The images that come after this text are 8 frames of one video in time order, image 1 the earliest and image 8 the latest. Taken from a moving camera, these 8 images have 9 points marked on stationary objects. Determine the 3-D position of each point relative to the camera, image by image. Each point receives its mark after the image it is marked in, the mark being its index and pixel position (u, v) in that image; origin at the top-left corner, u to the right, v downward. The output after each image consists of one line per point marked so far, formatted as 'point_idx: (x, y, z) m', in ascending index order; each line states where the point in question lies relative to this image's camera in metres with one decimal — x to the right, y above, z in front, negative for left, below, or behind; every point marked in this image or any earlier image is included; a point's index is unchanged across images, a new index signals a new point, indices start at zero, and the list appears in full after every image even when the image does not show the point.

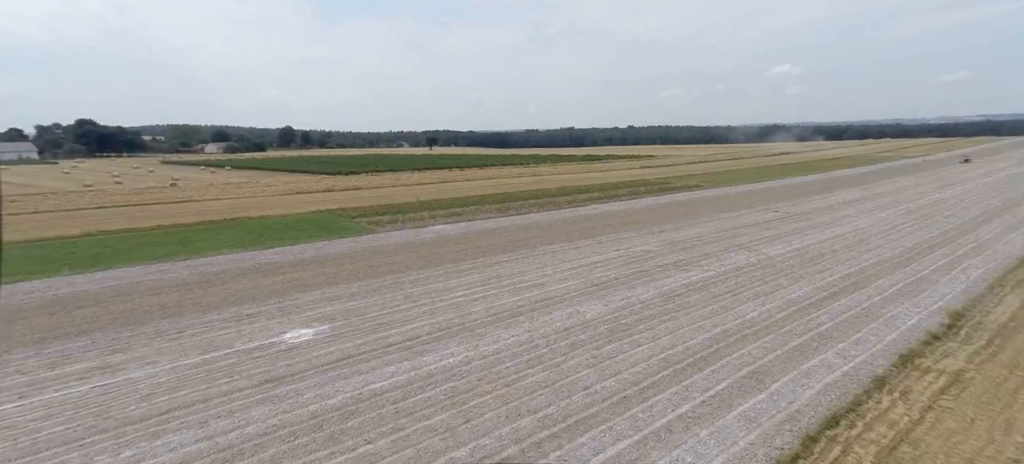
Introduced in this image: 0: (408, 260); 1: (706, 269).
0: (-2.2, -0.6, +9.1) m
1: (+4.2, -0.8, +9.3) m
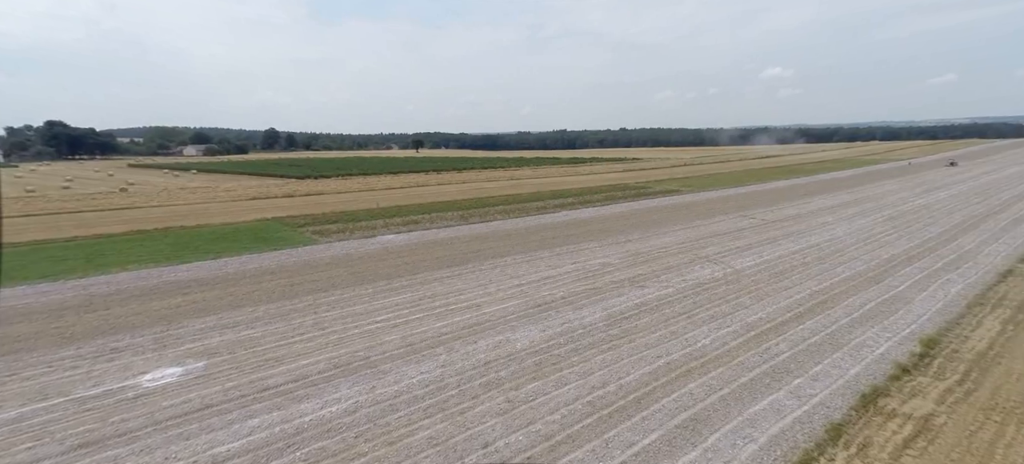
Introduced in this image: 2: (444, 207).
0: (-3.4, -0.8, +8.3) m
1: (+3.0, -1.1, +8.5) m
2: (-2.6, +0.9, +16.4) m
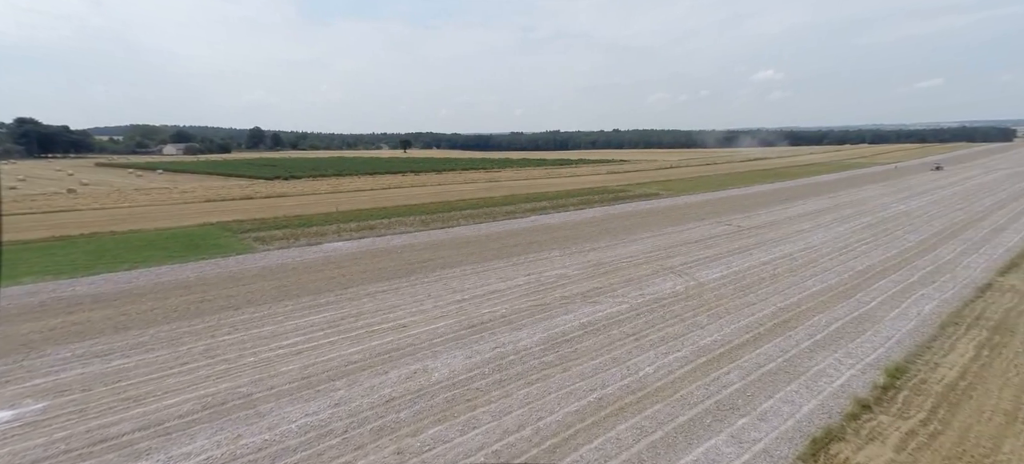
0: (-4.4, -1.0, +7.5) m
1: (+2.0, -1.3, +7.9) m
2: (-3.8, +0.7, +15.6) m
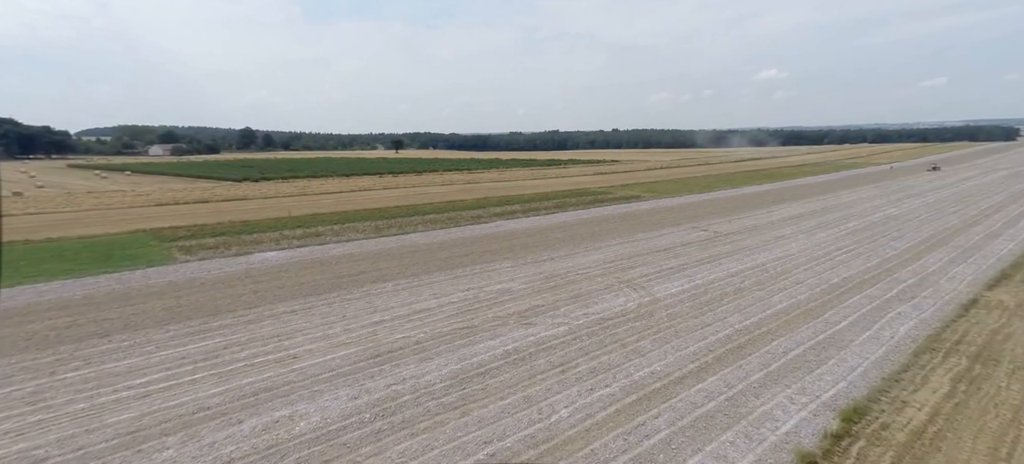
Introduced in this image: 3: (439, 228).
0: (-5.7, -1.2, +6.6) m
1: (+0.7, -1.5, +7.1) m
2: (-5.1, +0.5, +14.8) m
3: (-2.4, +0.1, +13.8) m
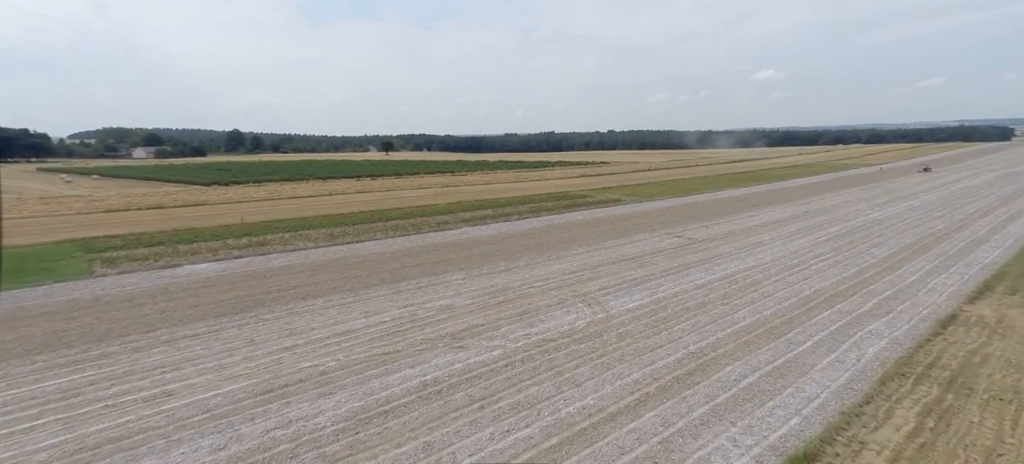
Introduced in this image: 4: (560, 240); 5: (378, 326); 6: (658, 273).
0: (-6.7, -1.4, +5.9) m
1: (-0.3, -1.7, +6.4) m
2: (-6.2, +0.3, +14.1) m
3: (-3.5, -0.1, +13.1) m
4: (+1.5, -0.2, +13.3) m
5: (-2.1, -1.5, +6.9) m
6: (+3.5, -1.0, +10.2) m
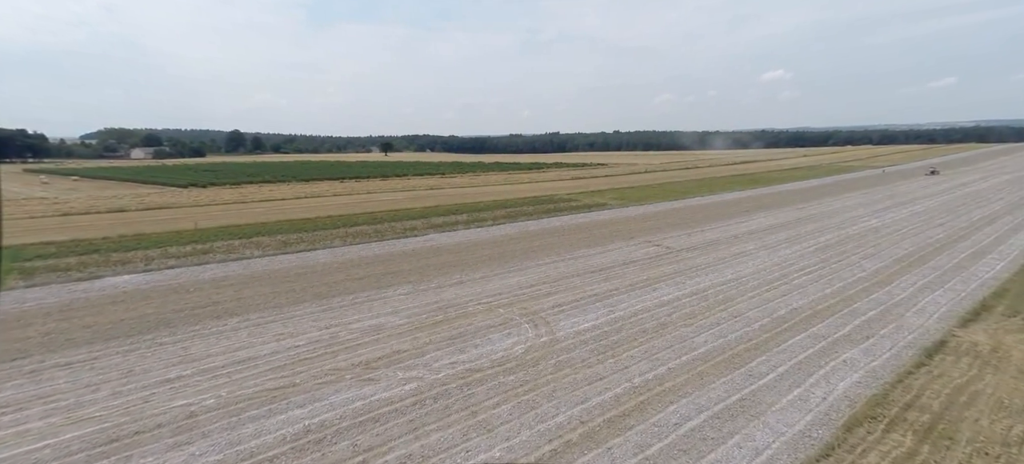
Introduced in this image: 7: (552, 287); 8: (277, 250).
0: (-7.8, -1.6, +5.2) m
1: (-1.4, -1.9, +5.6) m
2: (-7.2, +0.1, +13.4) m
3: (-4.5, -0.3, +12.4) m
4: (+0.5, -0.5, +12.5) m
5: (-3.2, -1.7, +6.1) m
6: (+2.4, -1.2, +9.4) m
7: (+0.9, -1.2, +9.4) m
8: (-6.2, -0.5, +11.3) m
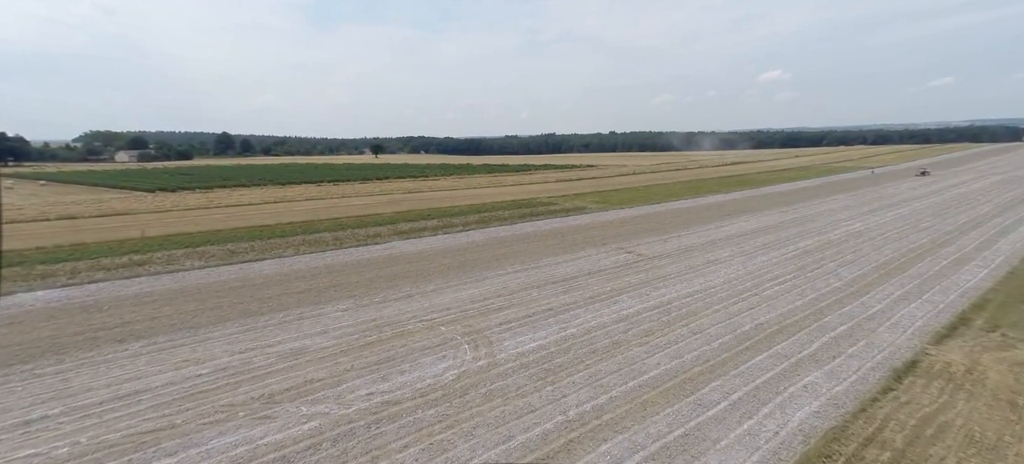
0: (-8.8, -1.8, +4.6) m
1: (-2.4, -2.1, +5.0) m
2: (-8.2, -0.2, +12.7) m
3: (-5.5, -0.5, +11.8) m
4: (-0.5, -0.7, +11.9) m
5: (-4.2, -1.9, +5.5) m
6: (+1.4, -1.4, +8.8) m
7: (-0.1, -1.4, +8.8) m
8: (-7.2, -0.7, +10.6) m
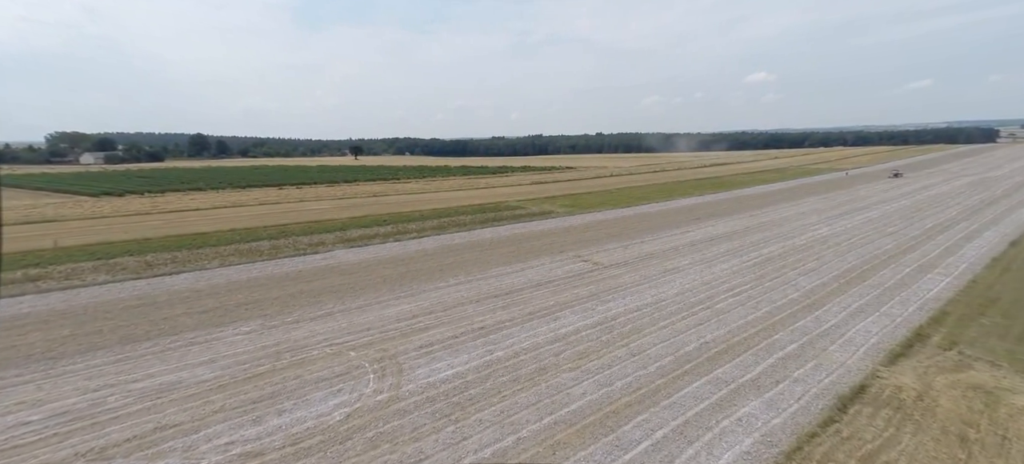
0: (-10.0, -2.1, +3.6) m
1: (-3.6, -2.3, +4.2) m
2: (-9.6, -0.4, +11.7) m
3: (-6.9, -0.8, +10.8) m
4: (-1.9, -0.9, +11.1) m
5: (-5.4, -2.2, +4.6) m
6: (+0.1, -1.6, +8.1) m
7: (-1.4, -1.6, +8.0) m
8: (-8.6, -1.0, +9.6) m
